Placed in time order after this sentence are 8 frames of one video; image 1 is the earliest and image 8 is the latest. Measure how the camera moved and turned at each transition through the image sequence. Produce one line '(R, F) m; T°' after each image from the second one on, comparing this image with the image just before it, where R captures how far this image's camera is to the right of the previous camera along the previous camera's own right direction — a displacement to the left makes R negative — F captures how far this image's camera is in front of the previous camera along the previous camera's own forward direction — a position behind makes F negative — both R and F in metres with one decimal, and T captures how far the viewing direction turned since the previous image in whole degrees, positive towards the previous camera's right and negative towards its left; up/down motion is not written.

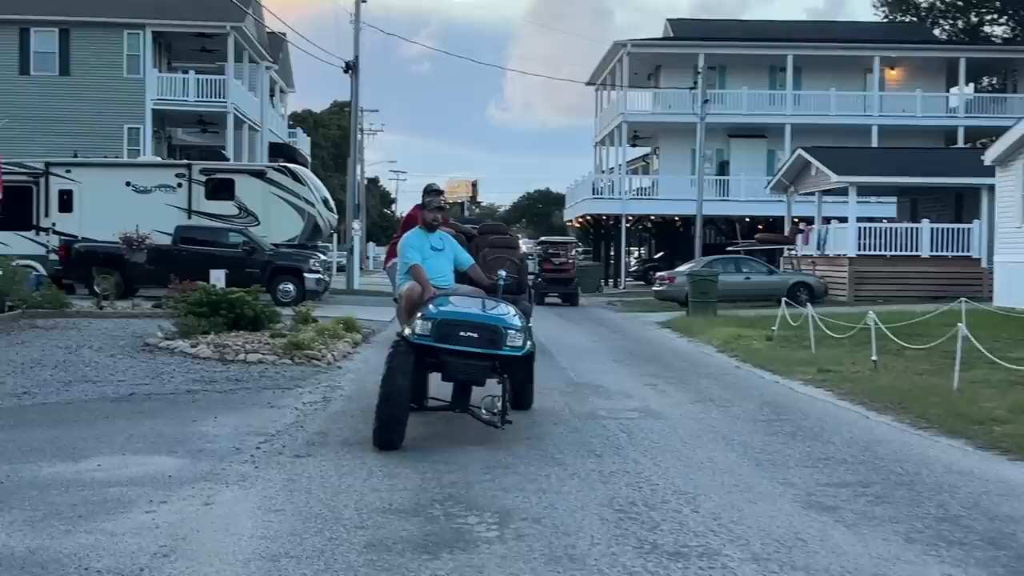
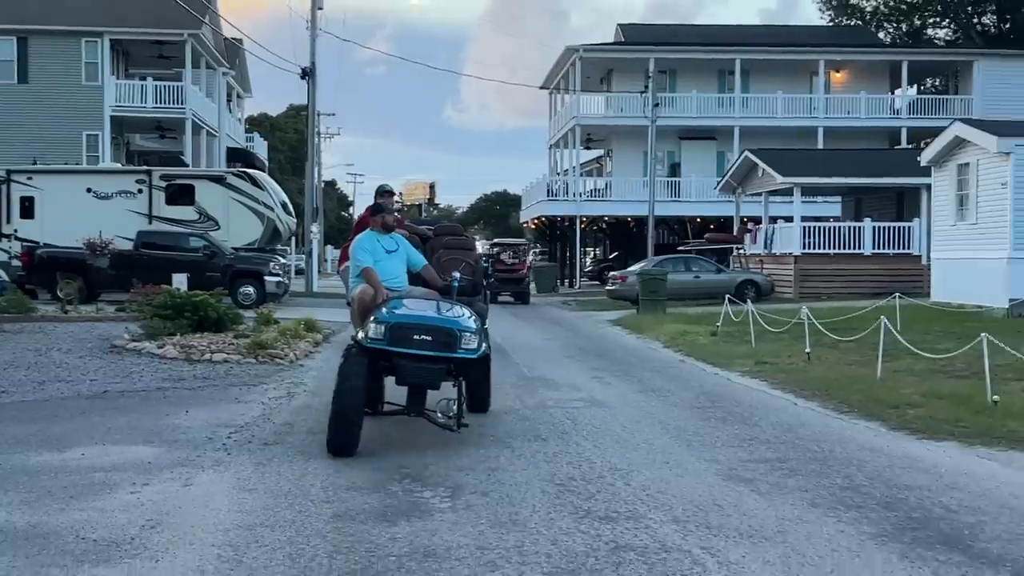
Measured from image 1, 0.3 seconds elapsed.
(+0.1, -0.8) m; +2°
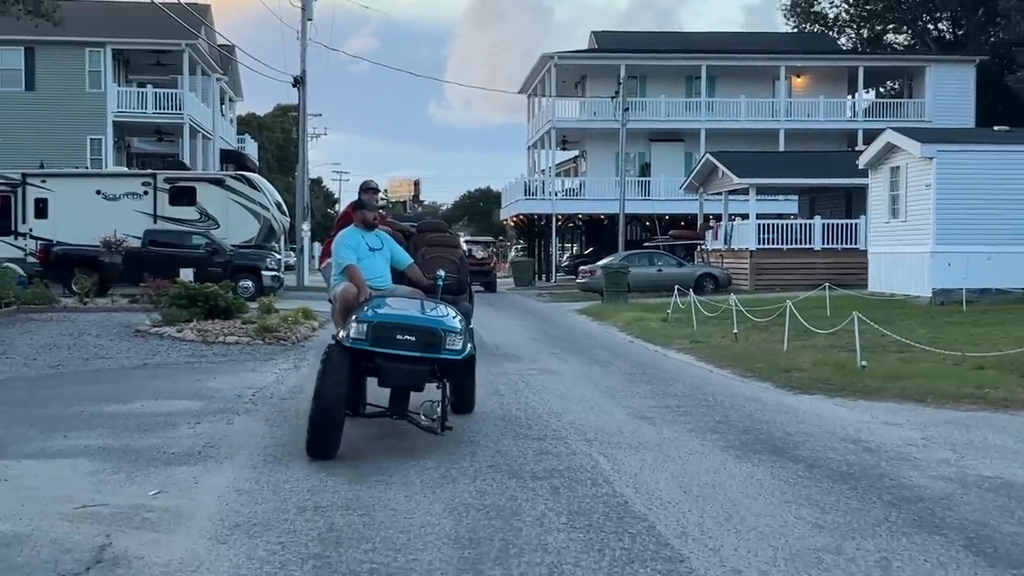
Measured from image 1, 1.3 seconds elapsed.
(+0.2, -2.6) m; +1°
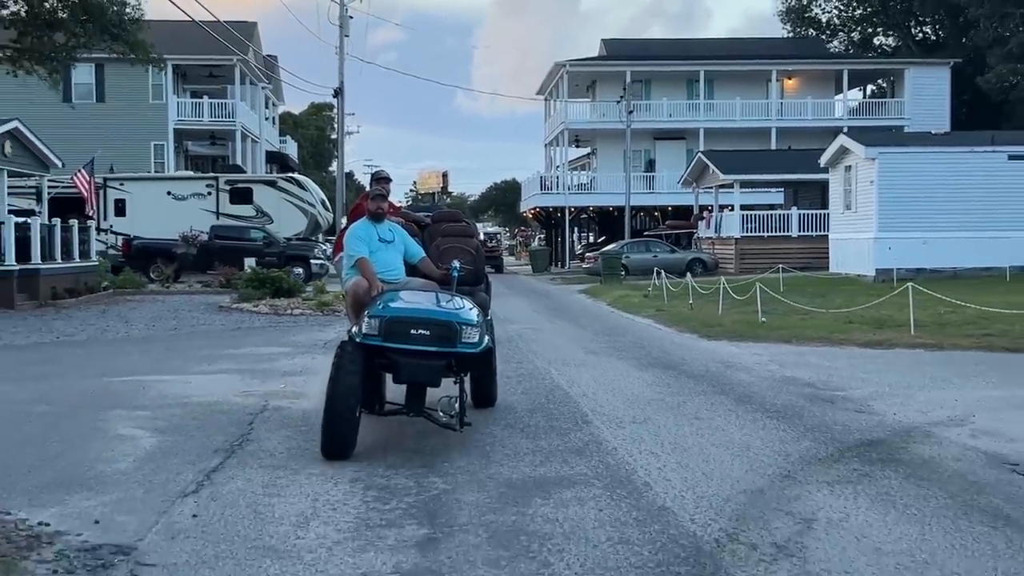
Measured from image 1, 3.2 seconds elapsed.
(+0.5, -5.0) m; -1°
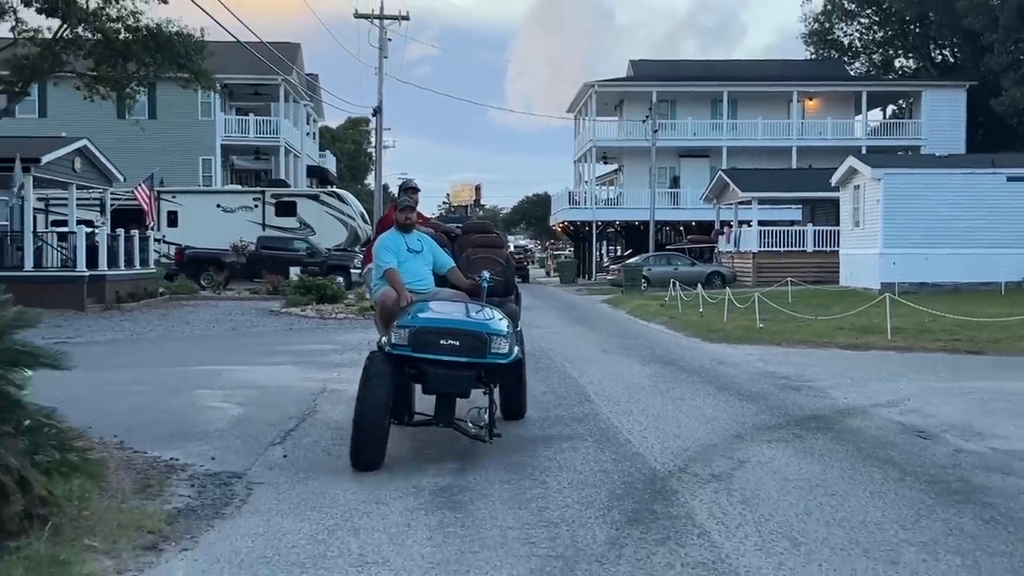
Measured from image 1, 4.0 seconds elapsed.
(+0.1, -2.2) m; -1°
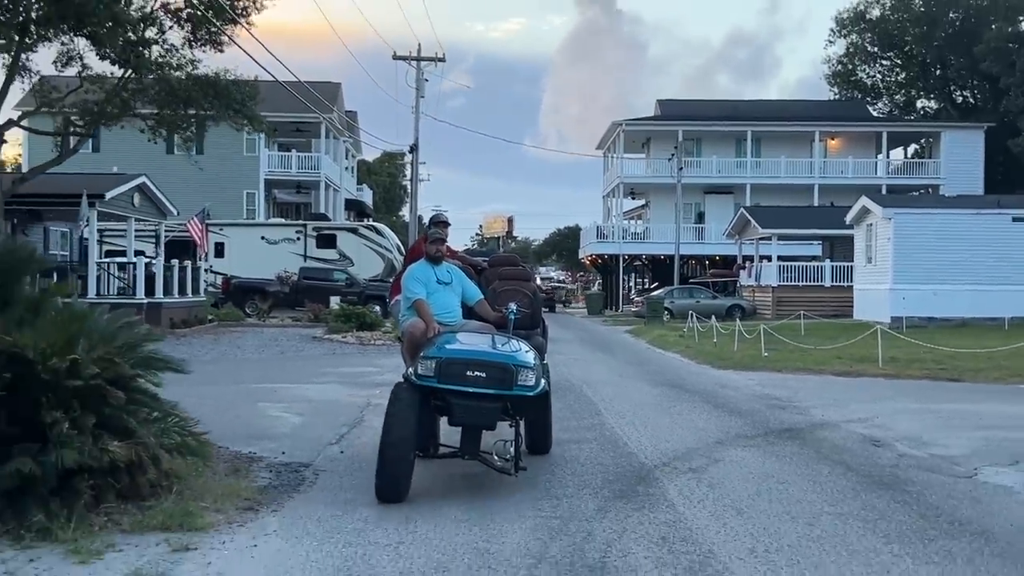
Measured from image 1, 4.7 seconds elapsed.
(+0.1, -1.9) m; -1°
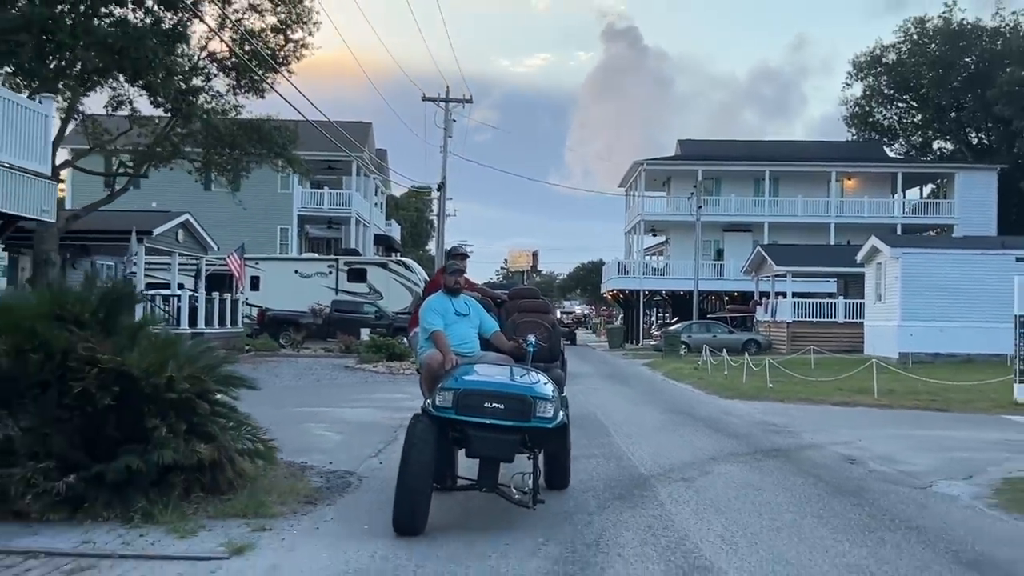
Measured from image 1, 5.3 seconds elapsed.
(+0.1, -1.6) m; -1°
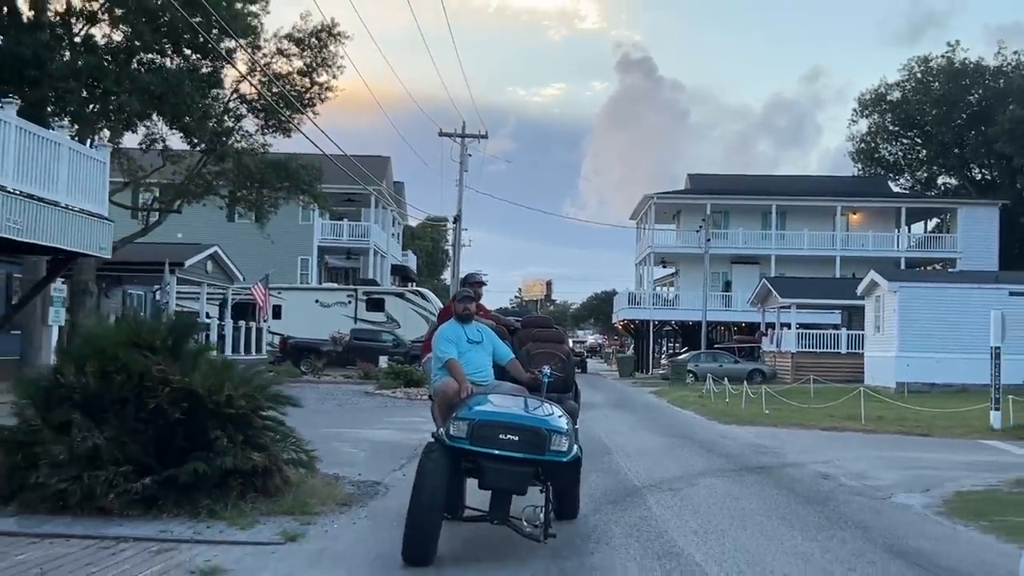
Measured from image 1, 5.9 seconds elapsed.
(0.0, -1.6) m; -1°
